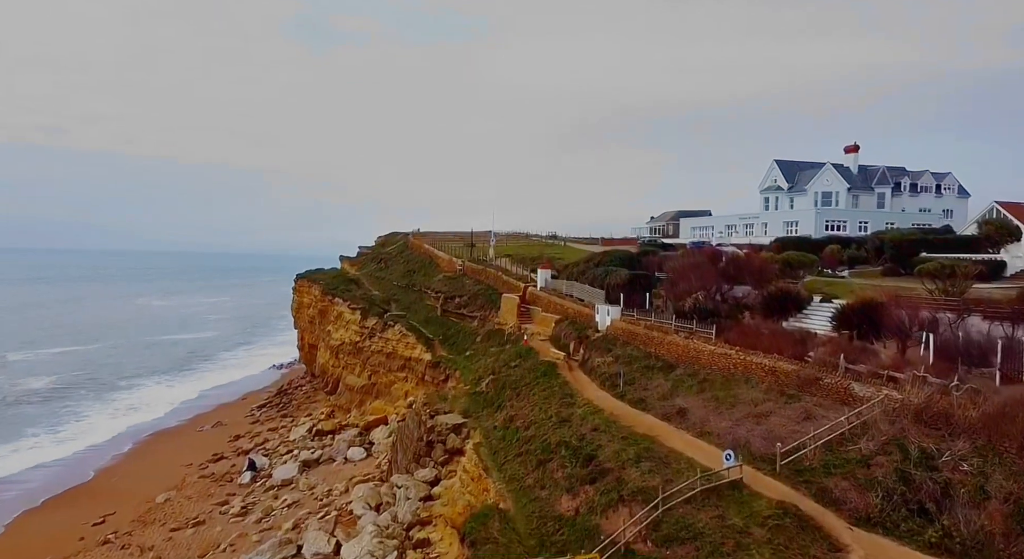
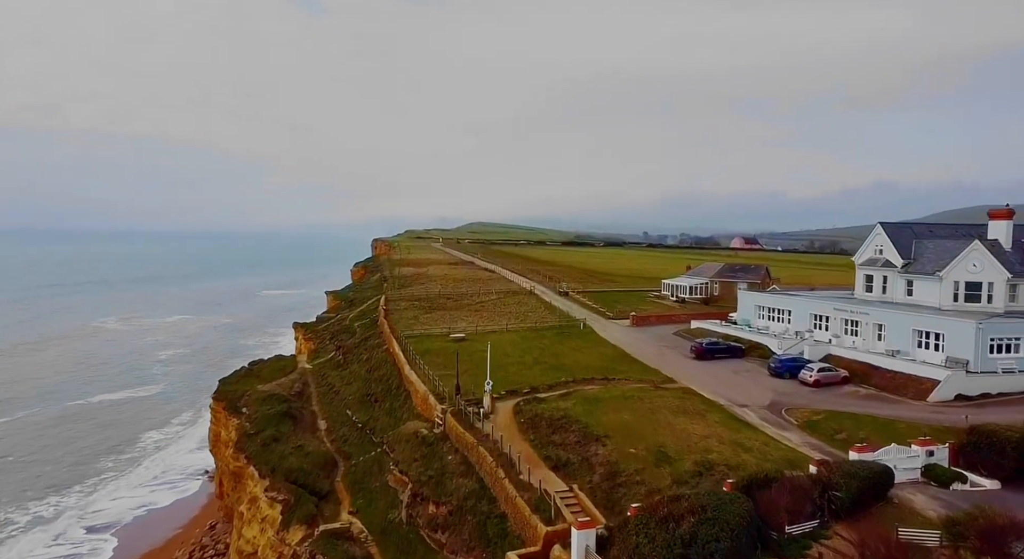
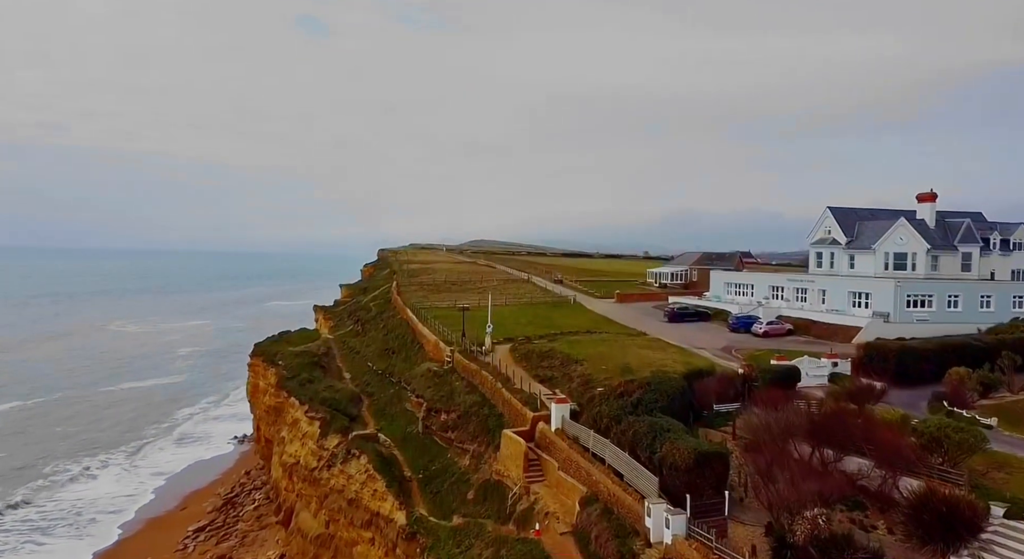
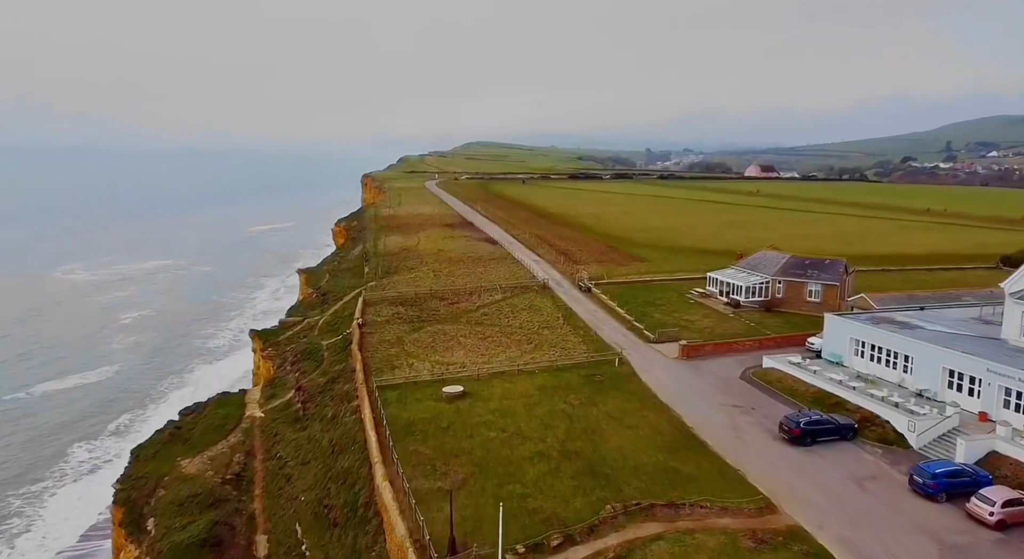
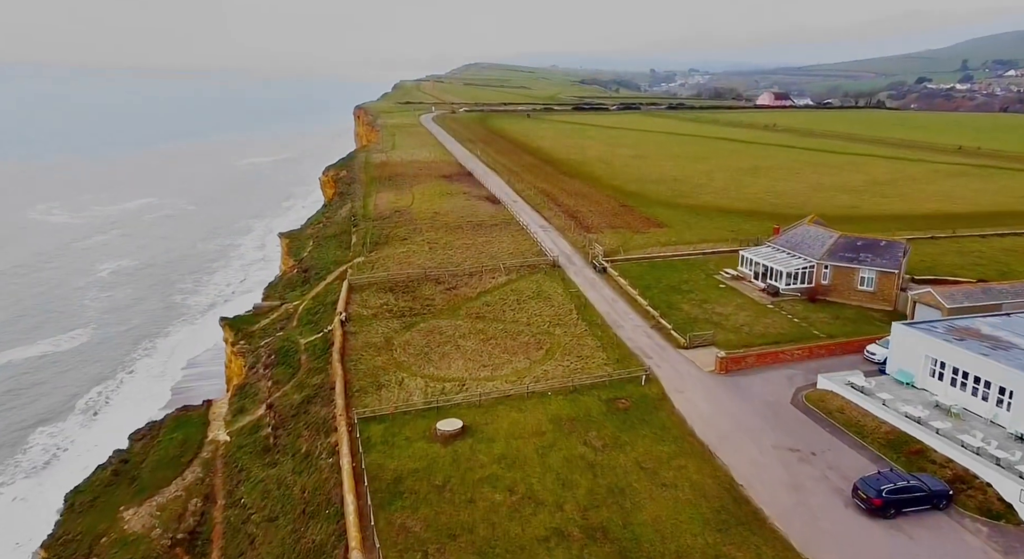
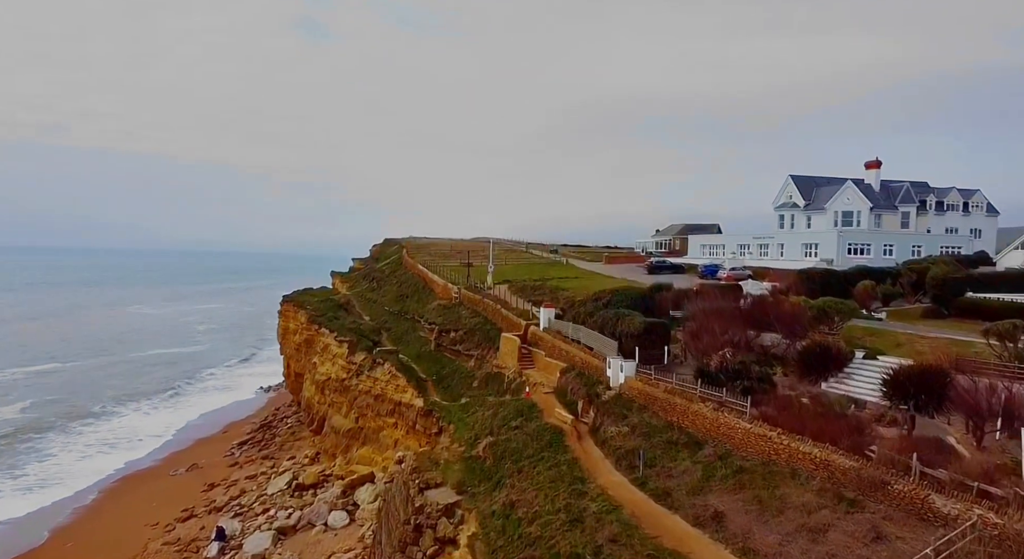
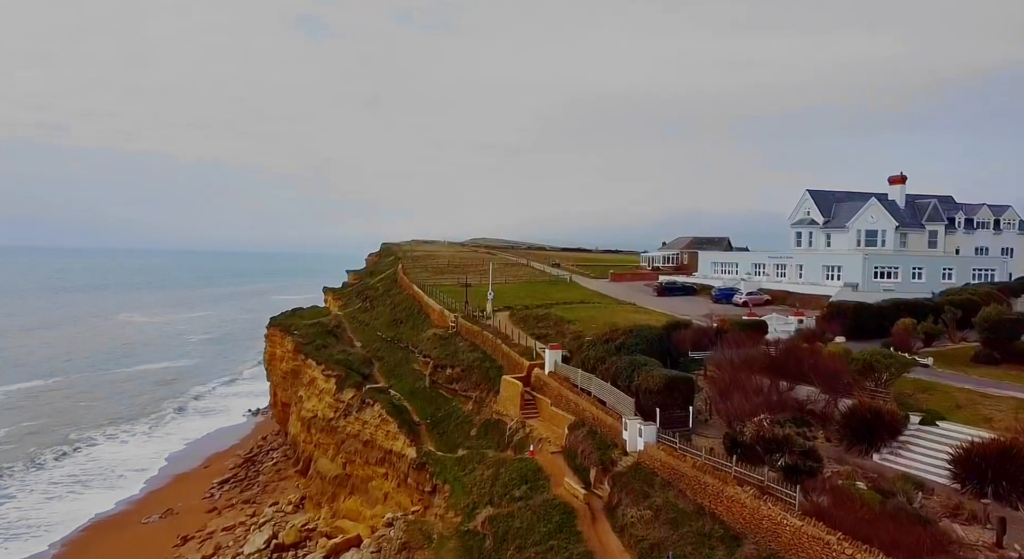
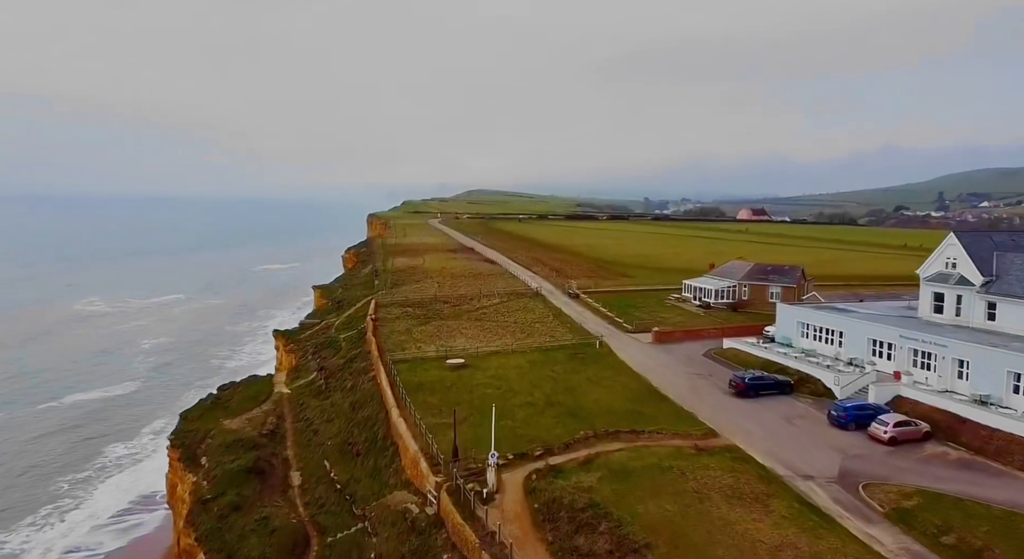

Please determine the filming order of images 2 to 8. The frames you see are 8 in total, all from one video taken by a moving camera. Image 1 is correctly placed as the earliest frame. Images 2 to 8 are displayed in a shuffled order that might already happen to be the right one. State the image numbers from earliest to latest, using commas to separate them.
6, 7, 3, 2, 8, 4, 5
